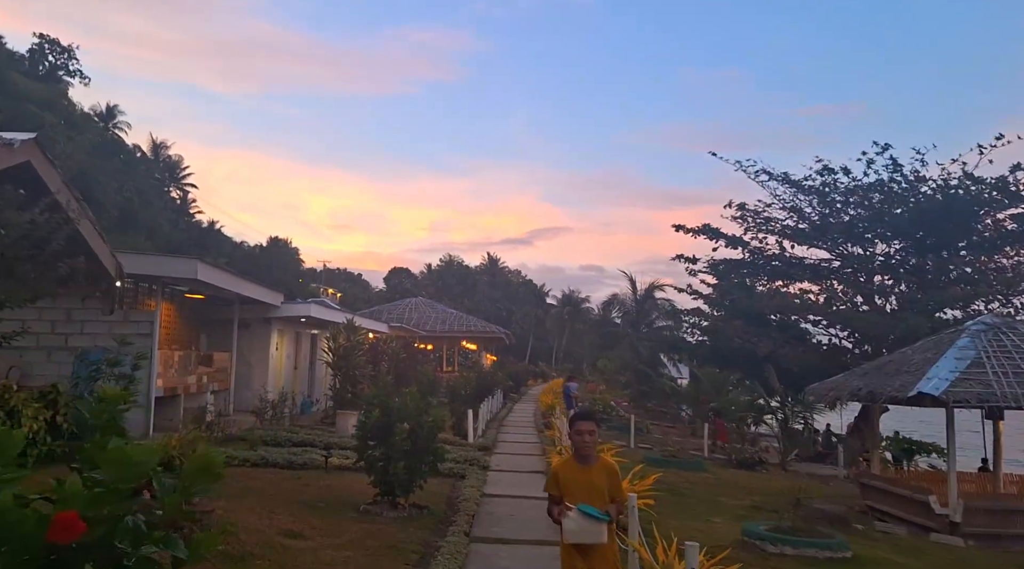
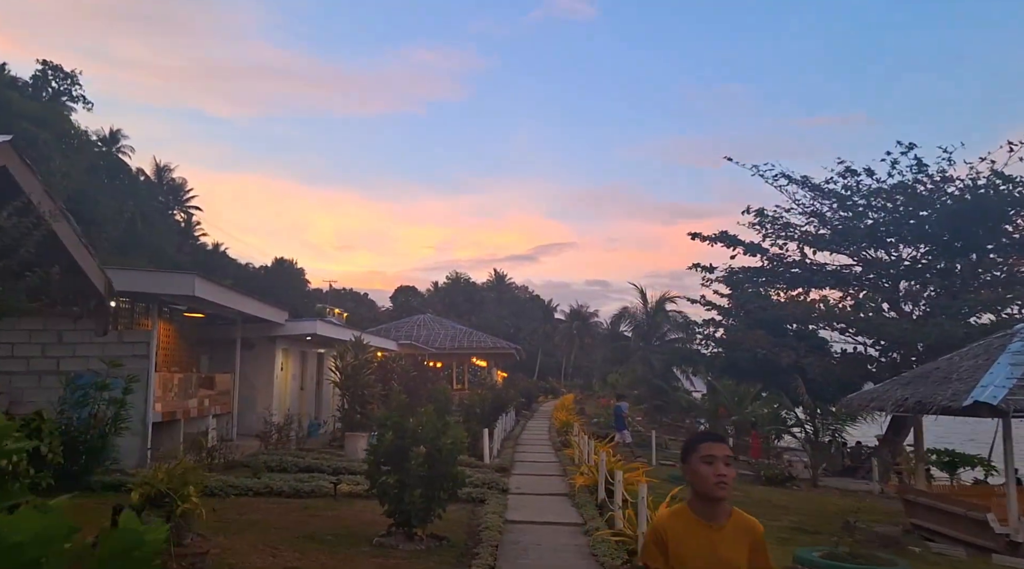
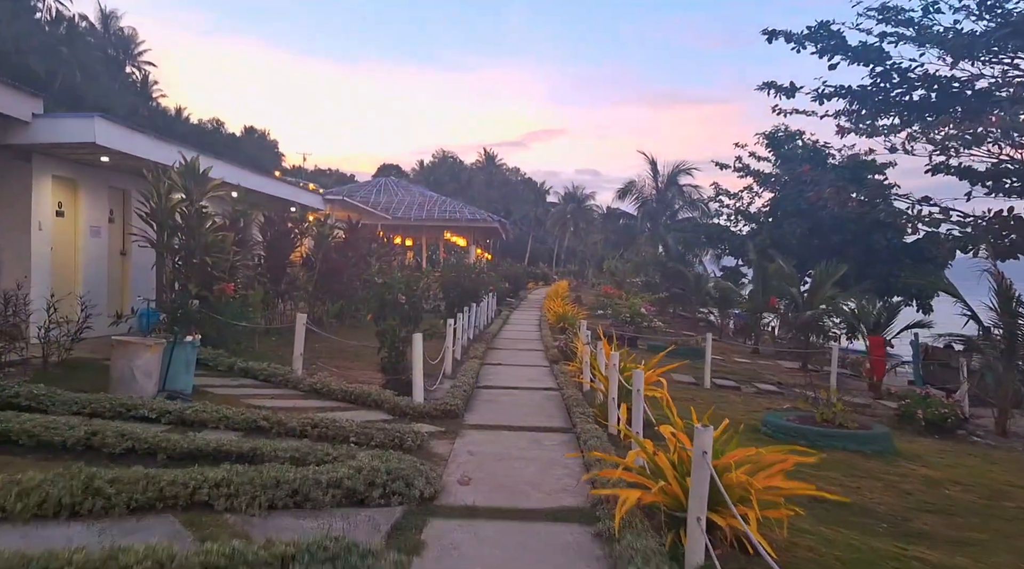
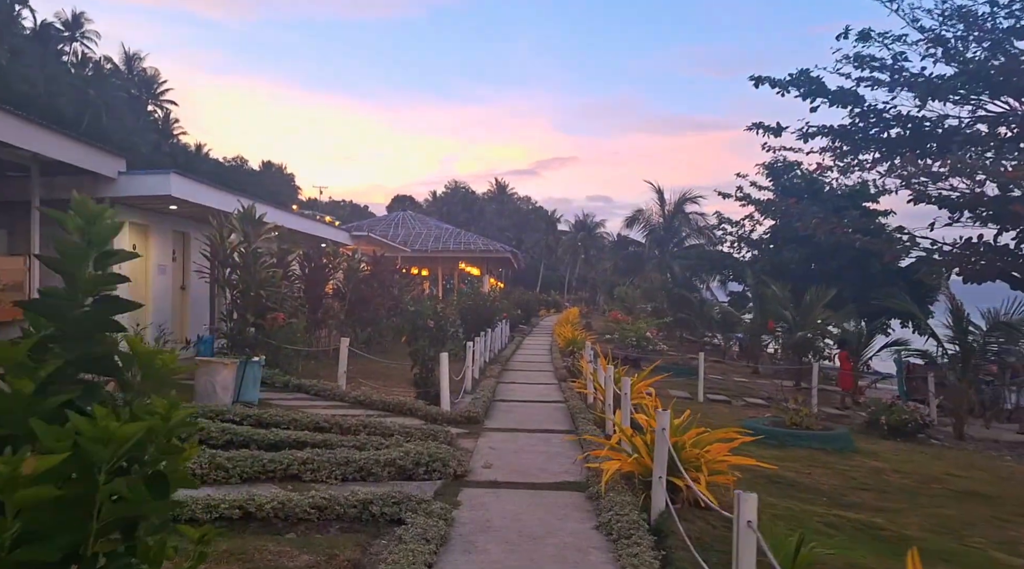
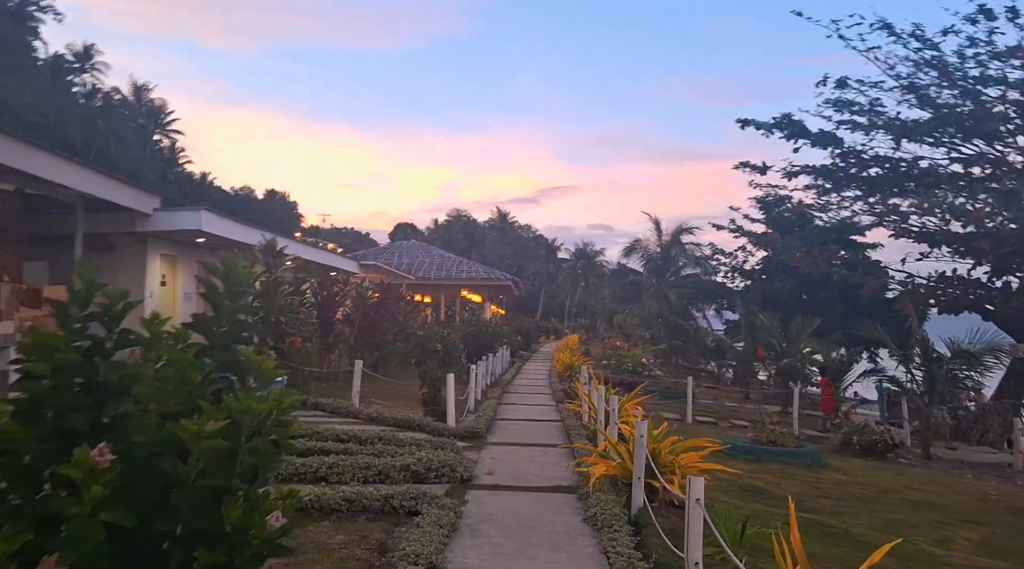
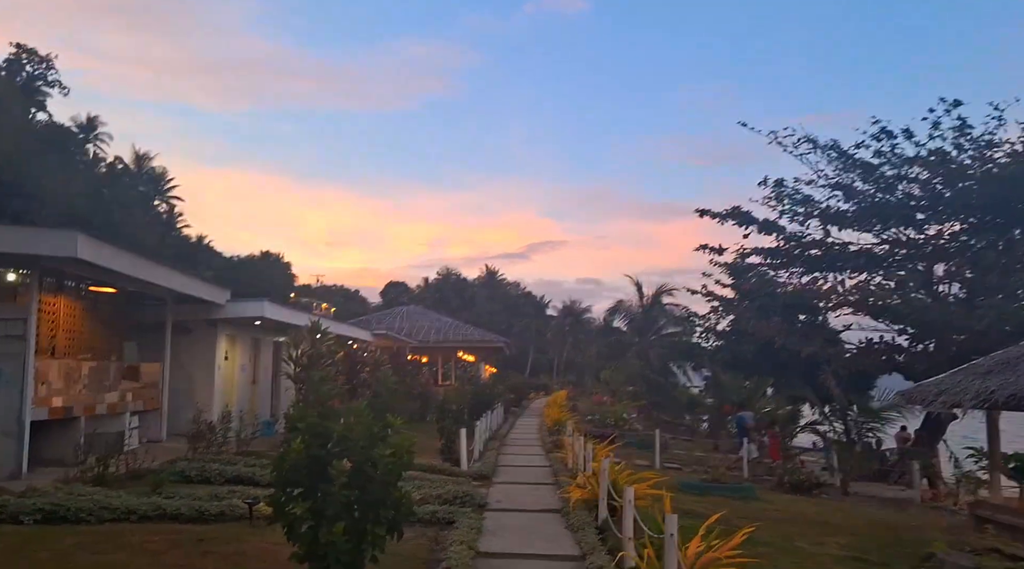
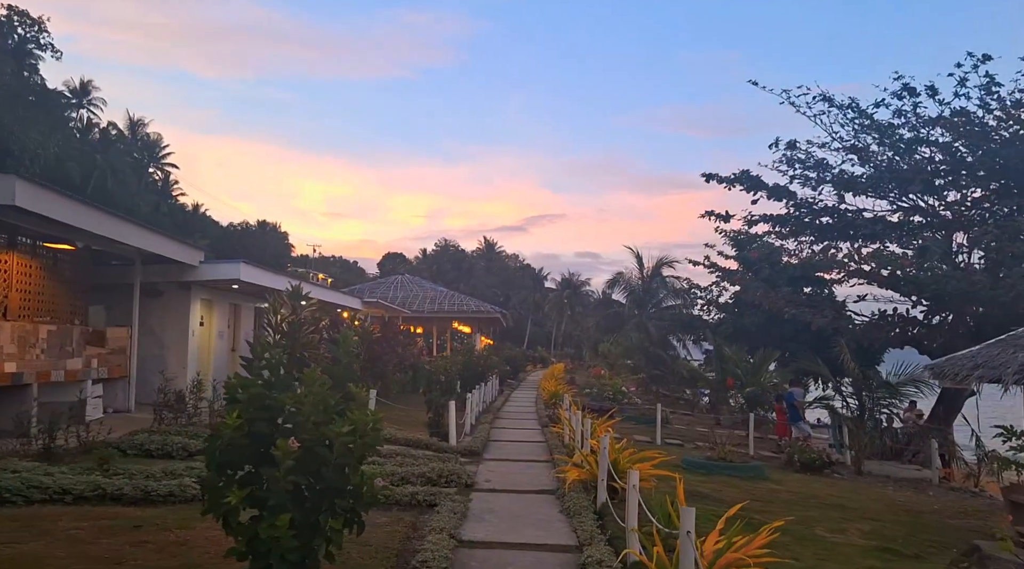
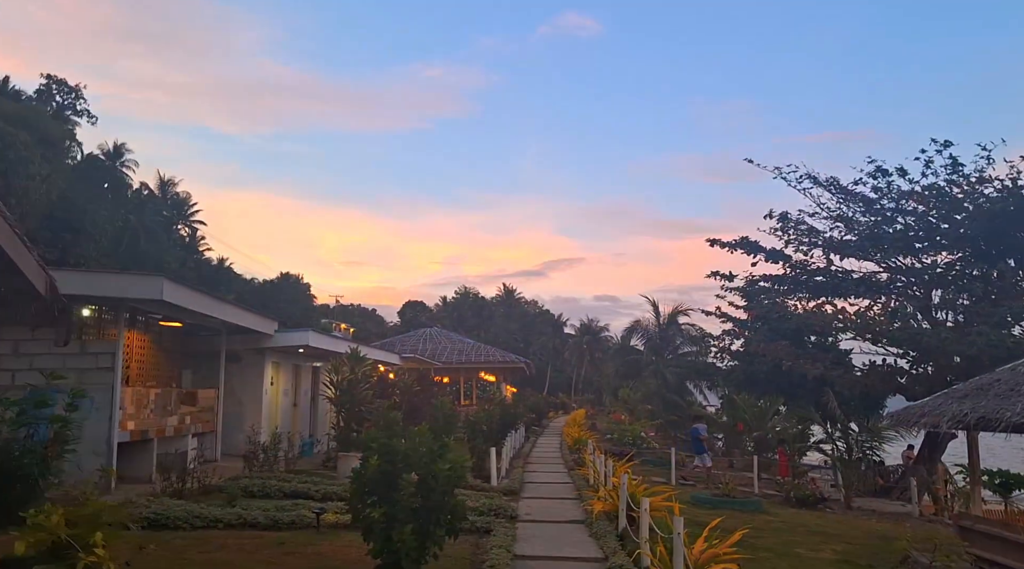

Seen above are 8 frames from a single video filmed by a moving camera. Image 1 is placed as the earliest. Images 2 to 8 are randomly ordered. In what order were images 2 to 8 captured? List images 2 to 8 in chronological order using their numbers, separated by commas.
2, 8, 6, 7, 5, 4, 3
